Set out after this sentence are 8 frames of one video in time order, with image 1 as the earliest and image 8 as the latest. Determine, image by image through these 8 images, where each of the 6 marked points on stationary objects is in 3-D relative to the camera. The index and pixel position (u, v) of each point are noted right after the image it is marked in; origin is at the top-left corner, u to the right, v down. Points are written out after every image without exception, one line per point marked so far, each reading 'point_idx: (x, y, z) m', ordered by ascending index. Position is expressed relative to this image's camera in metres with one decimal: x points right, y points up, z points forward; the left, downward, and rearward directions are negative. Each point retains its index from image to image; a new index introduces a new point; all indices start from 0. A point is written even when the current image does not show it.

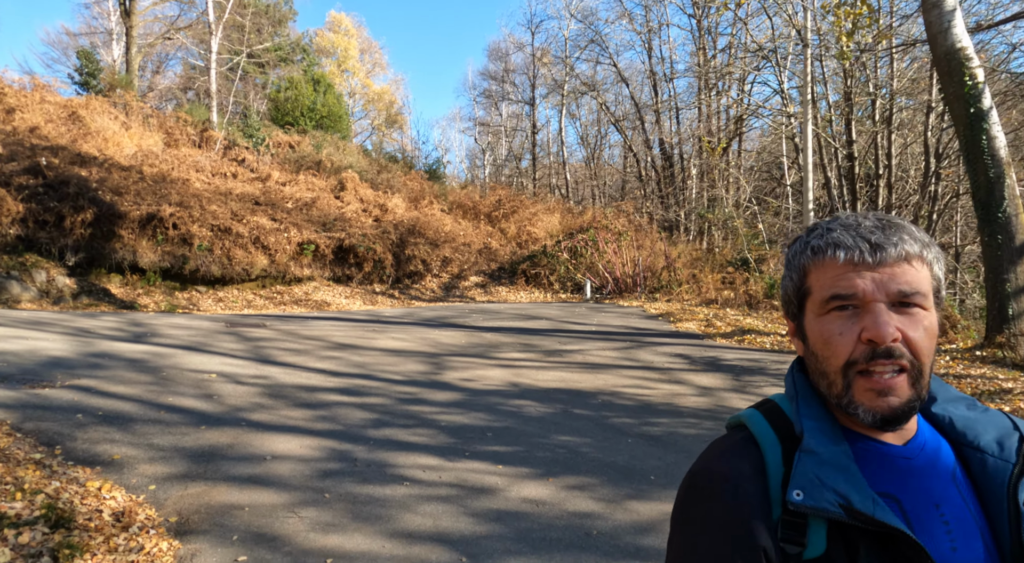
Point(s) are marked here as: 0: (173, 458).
0: (-2.7, -1.4, +6.2) m
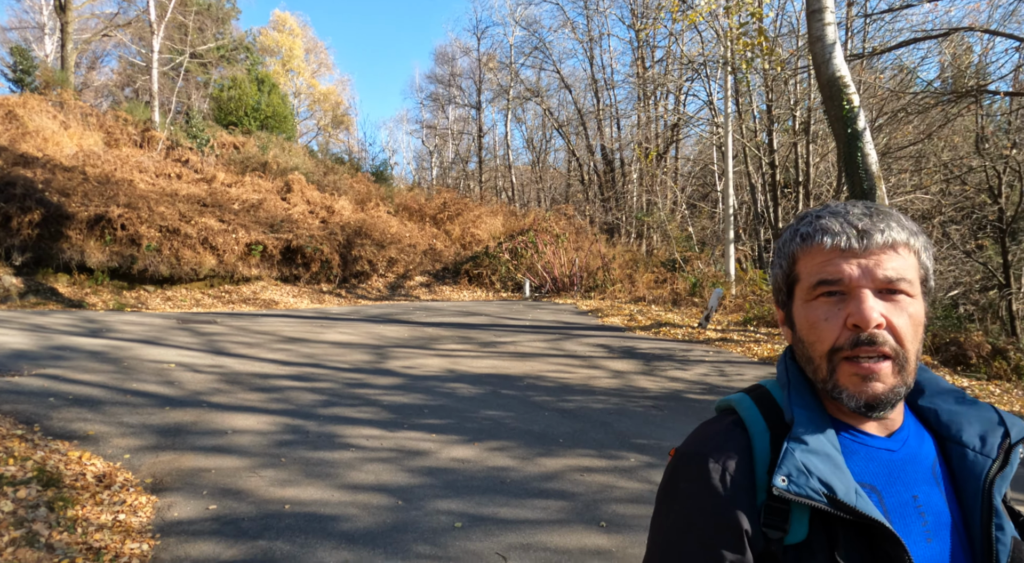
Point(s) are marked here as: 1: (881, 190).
0: (-3.3, -1.3, +7.0) m
1: (+4.8, +1.2, +10.3) m
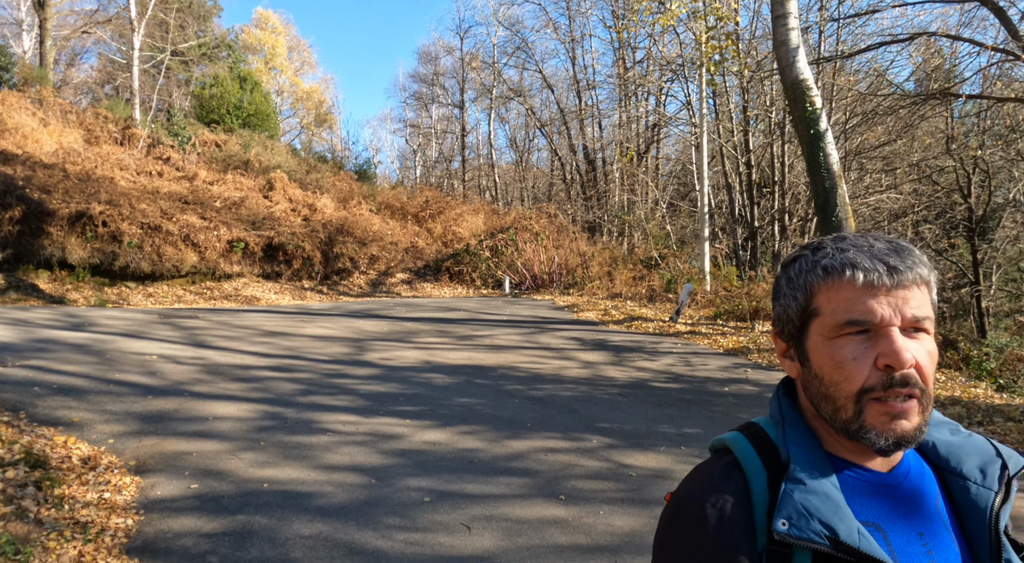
0: (-3.5, -1.2, +7.2) m
1: (+4.4, +1.3, +10.7) m
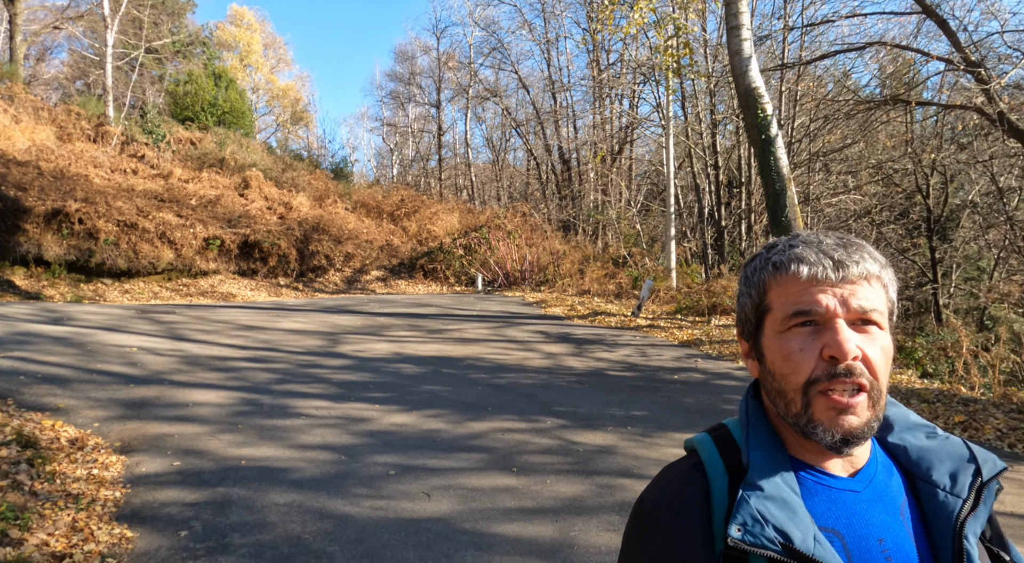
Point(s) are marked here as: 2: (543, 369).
0: (-3.9, -1.2, +7.6) m
1: (+4.0, +1.3, +11.3) m
2: (+0.3, -1.0, +9.2) m
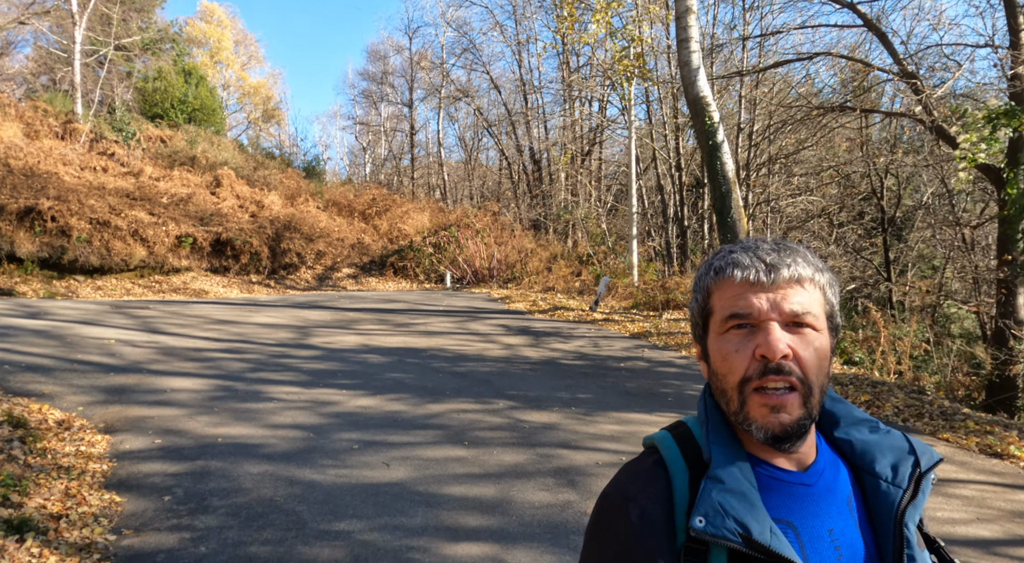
0: (-4.3, -1.1, +8.2) m
1: (+3.4, +1.4, +12.1) m
2: (-0.1, -1.0, +9.8) m
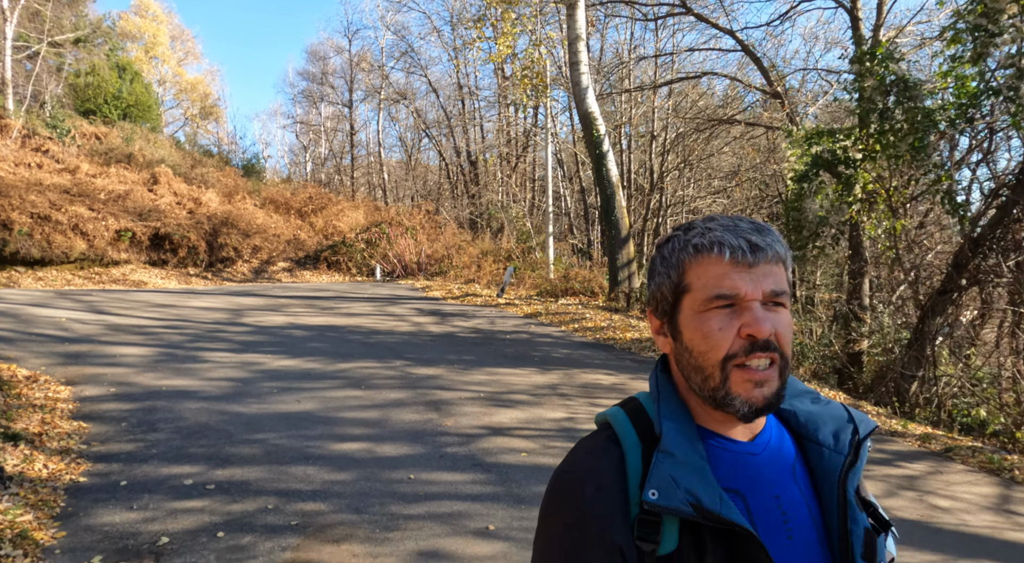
0: (-5.6, -0.9, +9.6) m
1: (+1.9, +1.6, +14.1) m
2: (-1.5, -0.7, +11.6) m
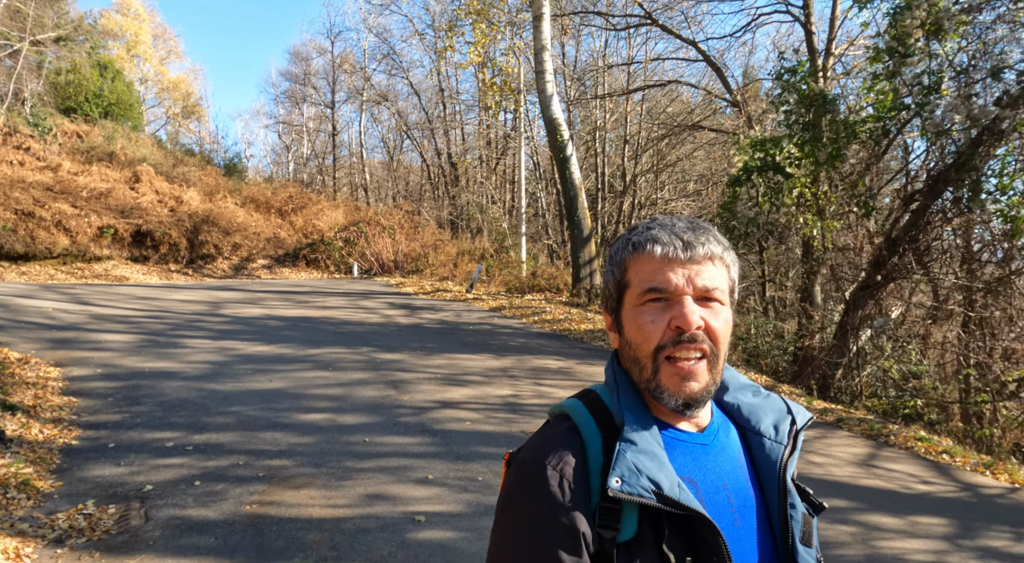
0: (-6.1, -0.8, +10.2) m
1: (+1.3, +1.6, +14.9) m
2: (-2.1, -0.7, +12.3) m
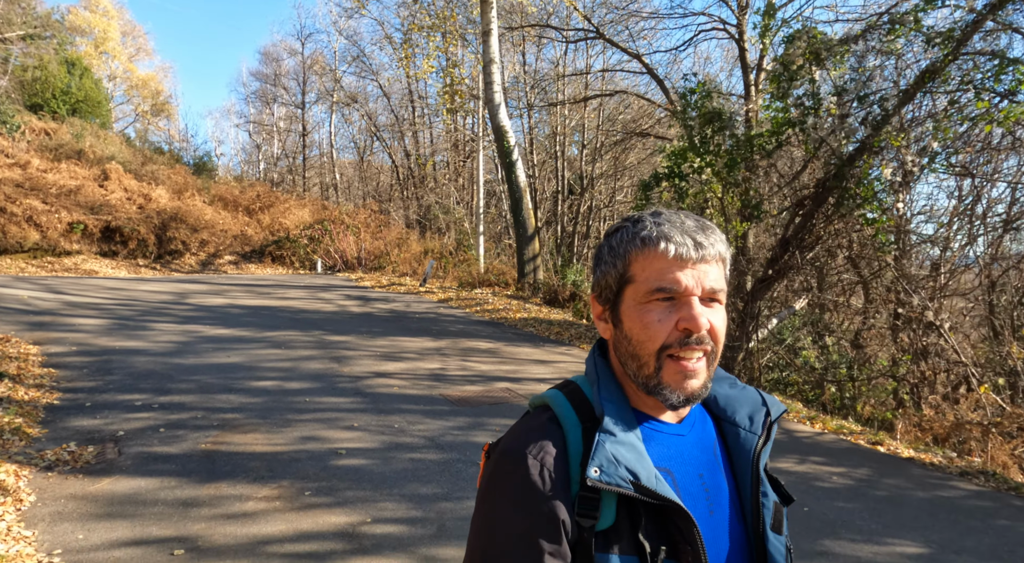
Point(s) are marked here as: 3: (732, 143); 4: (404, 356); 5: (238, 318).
0: (-7.0, -0.6, +11.2) m
1: (+0.2, +1.7, +16.1) m
2: (-3.1, -0.5, +13.4) m
3: (+3.1, +2.0, +11.3) m
4: (-1.3, -0.9, +9.4) m
5: (-4.3, -0.6, +12.4) m
